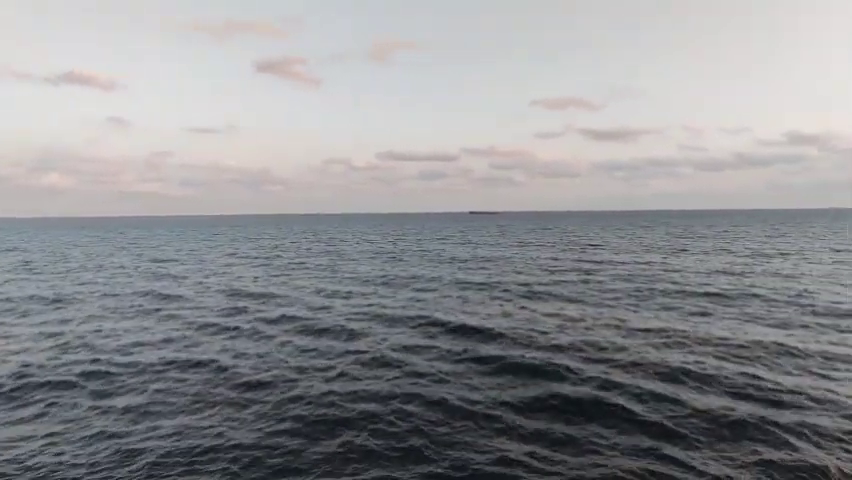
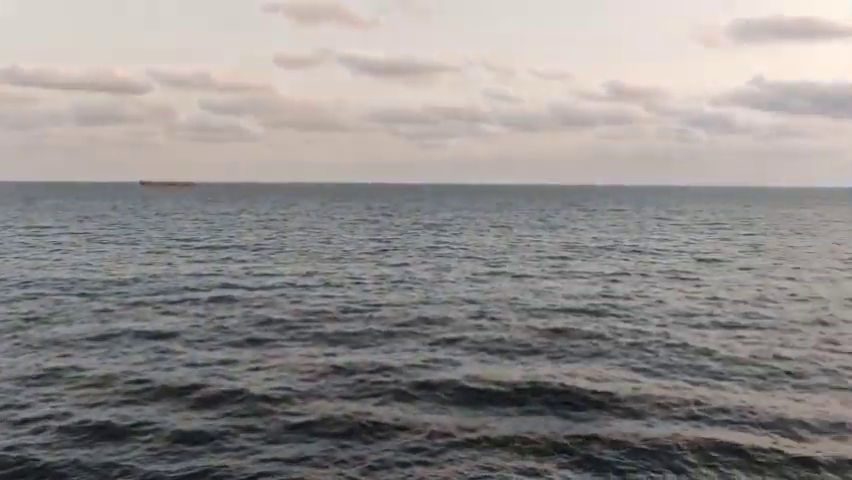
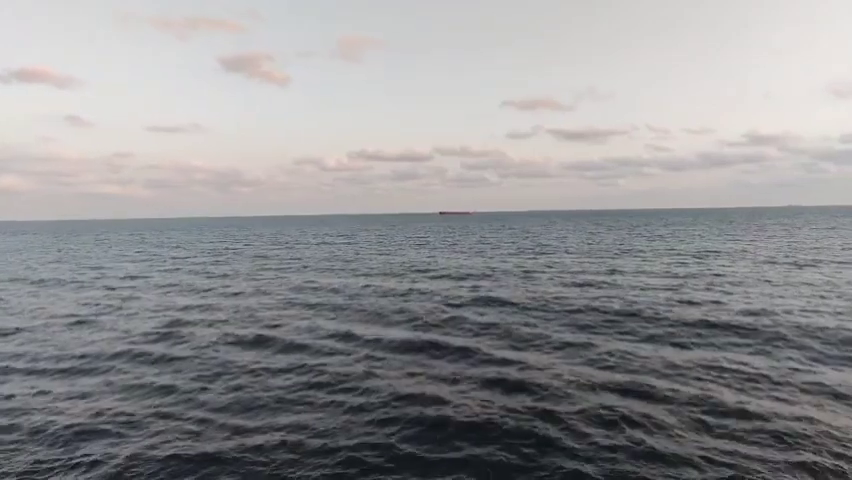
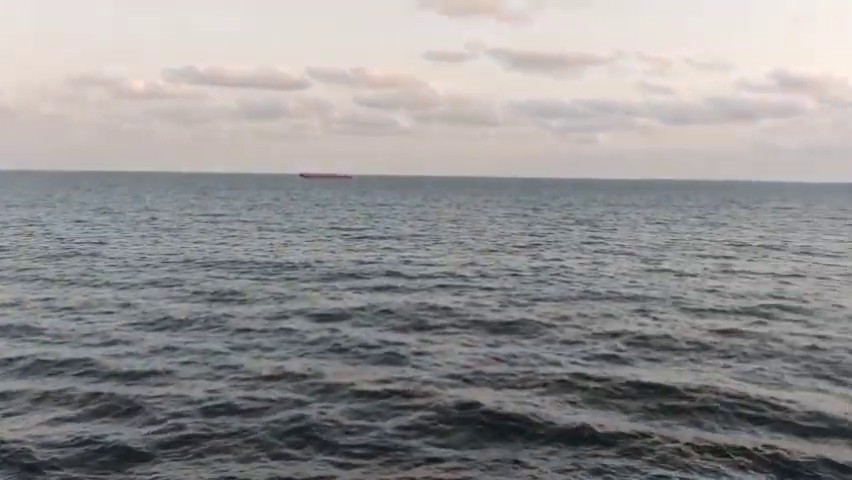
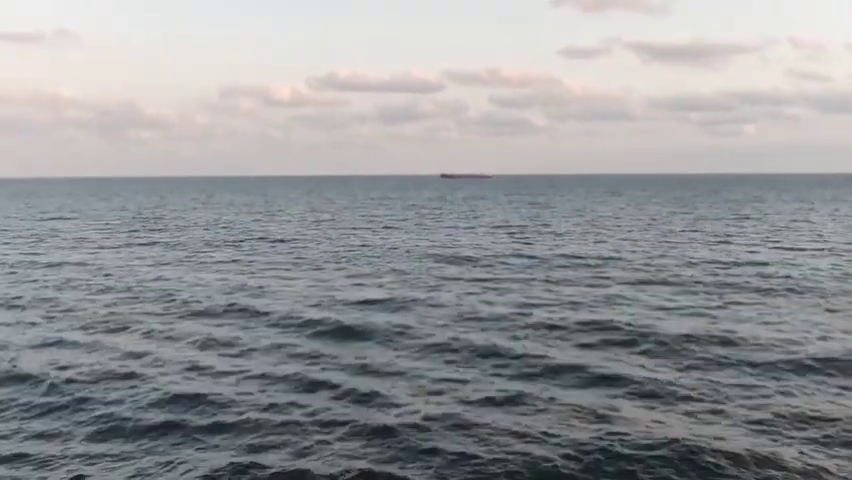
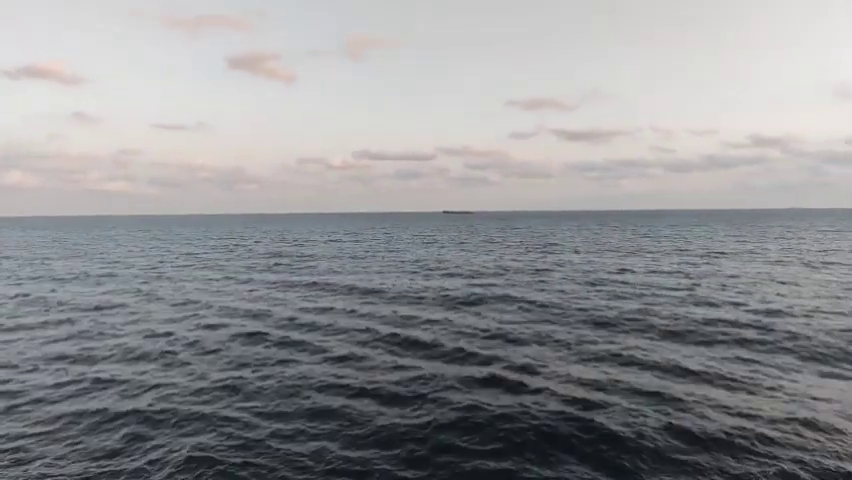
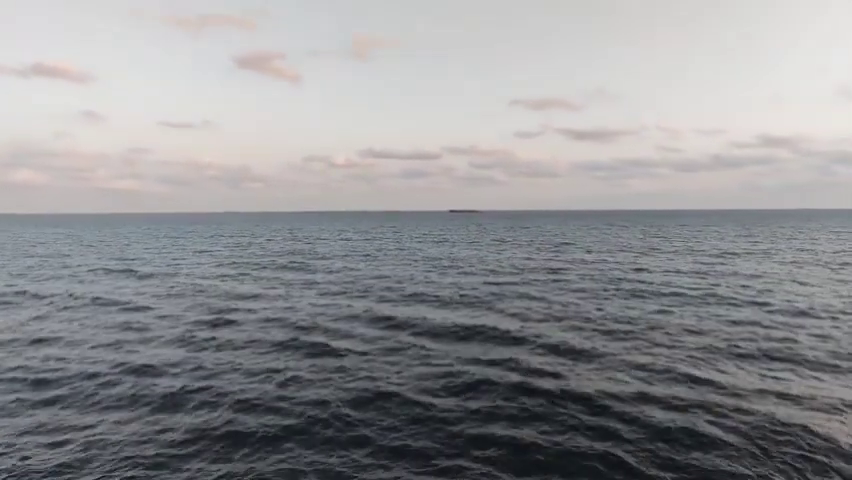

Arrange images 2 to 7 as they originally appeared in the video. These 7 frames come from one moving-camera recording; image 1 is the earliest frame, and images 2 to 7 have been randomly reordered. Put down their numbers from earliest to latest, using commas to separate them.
7, 6, 3, 5, 4, 2
